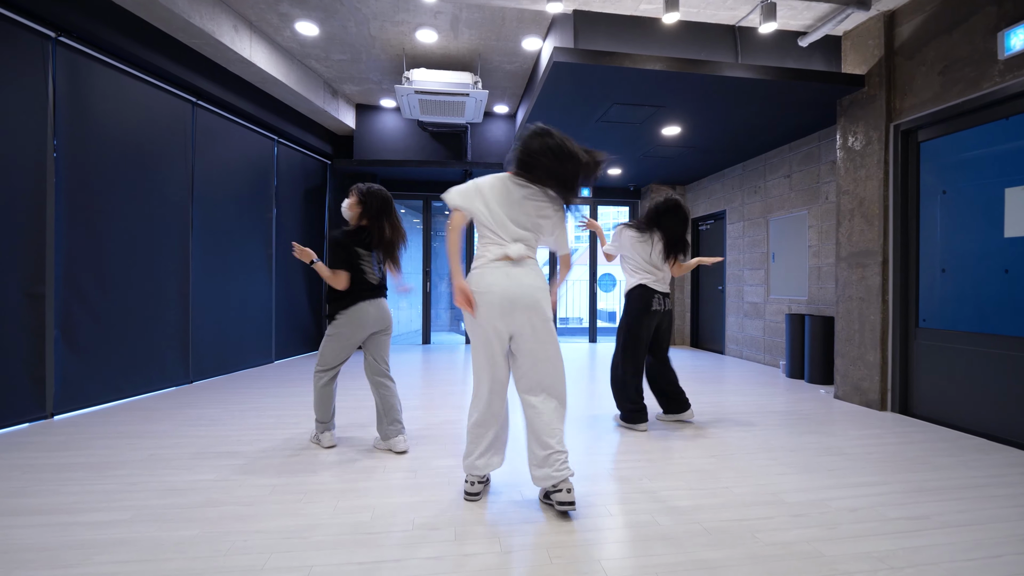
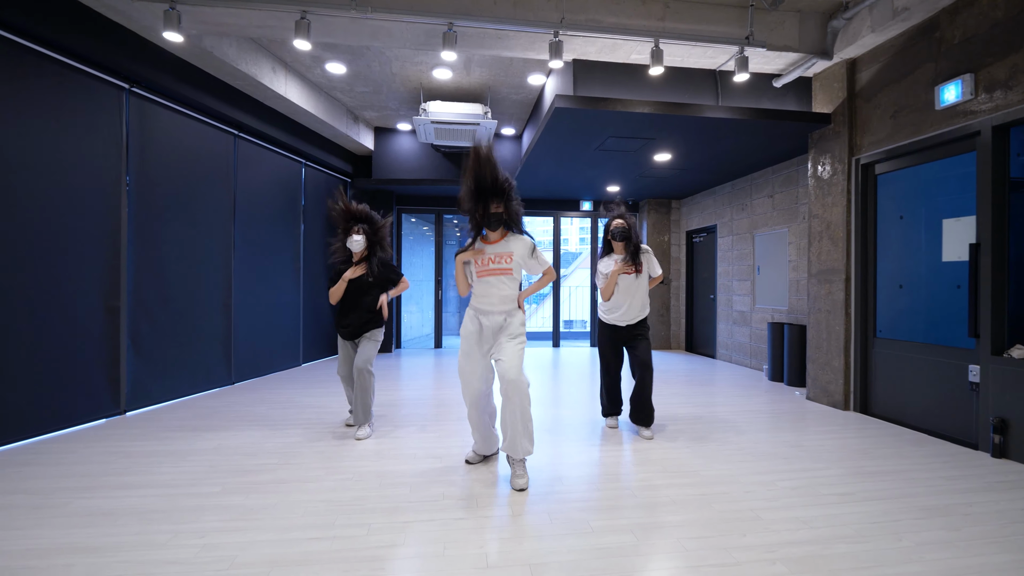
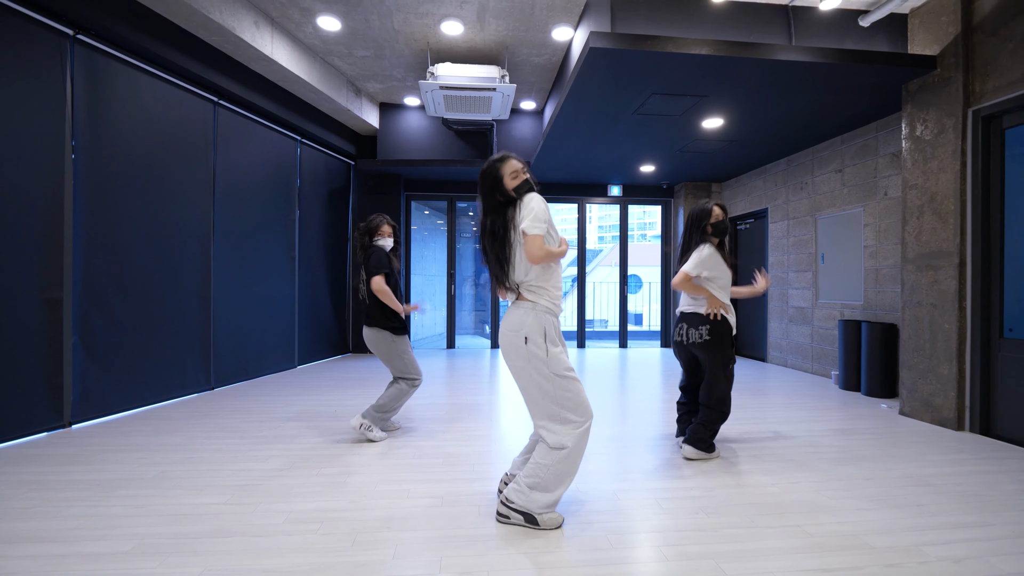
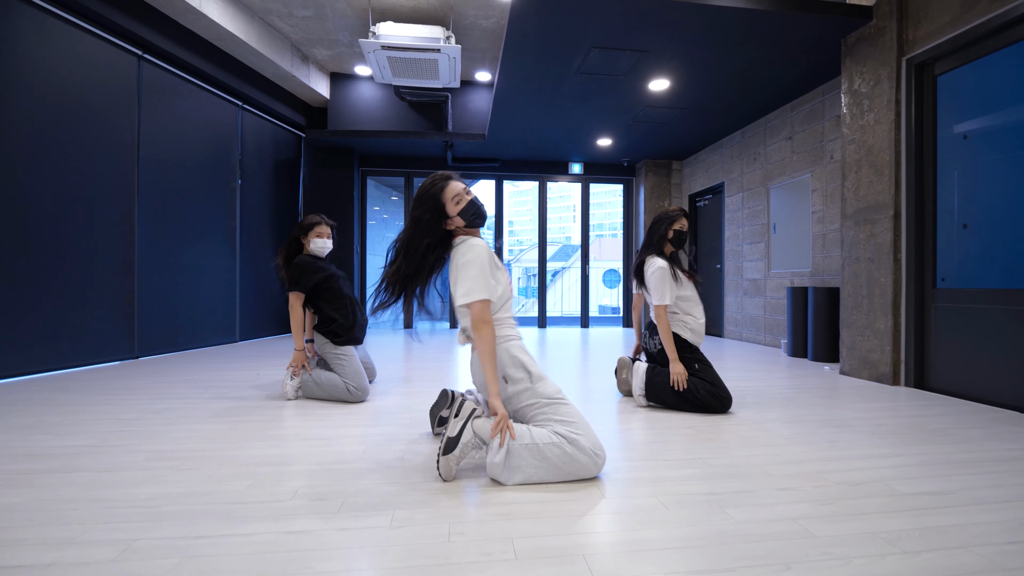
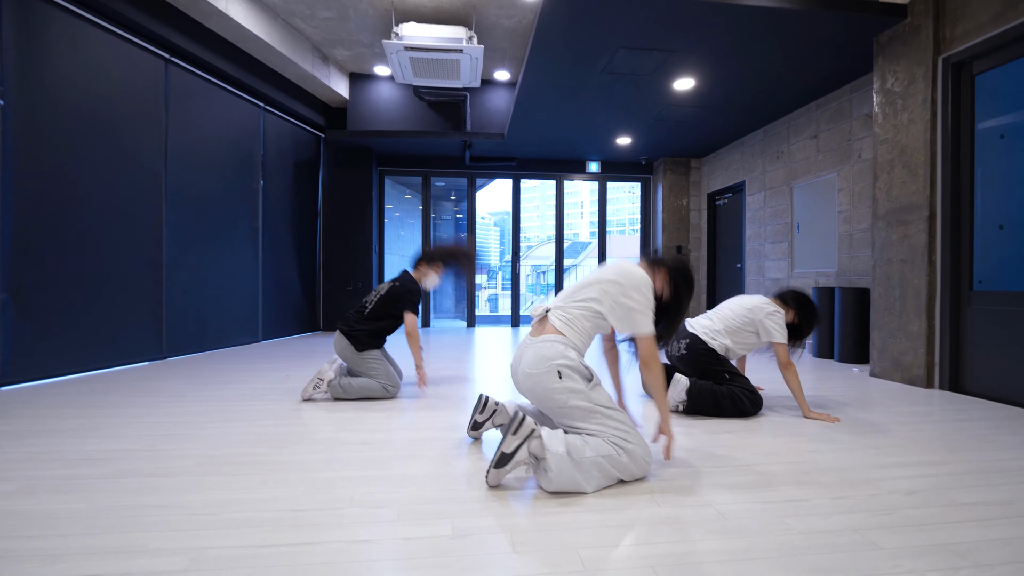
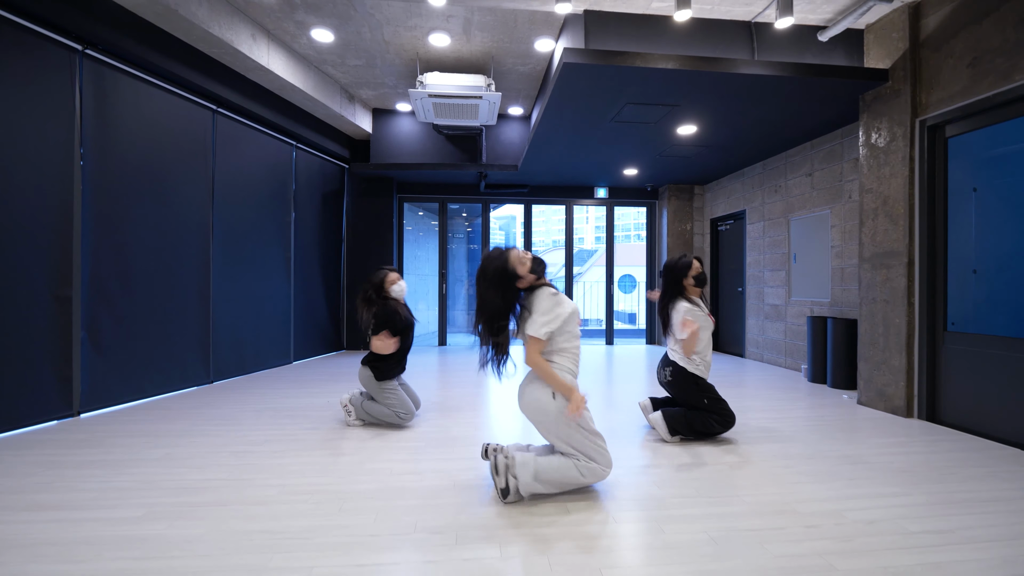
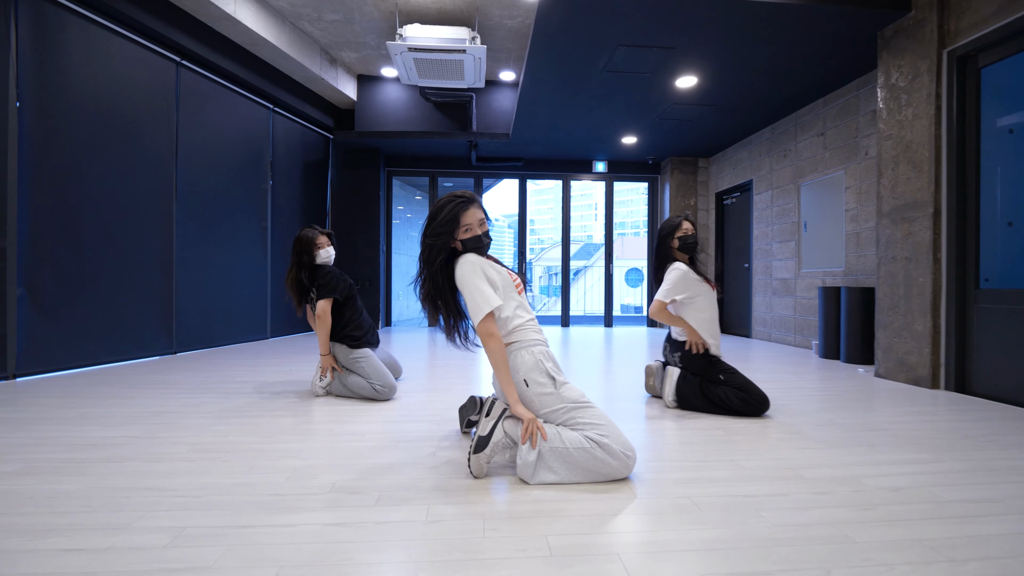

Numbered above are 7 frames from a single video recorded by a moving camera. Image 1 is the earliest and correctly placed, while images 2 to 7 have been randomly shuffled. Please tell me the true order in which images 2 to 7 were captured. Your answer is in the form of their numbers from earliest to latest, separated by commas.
2, 3, 6, 5, 4, 7
